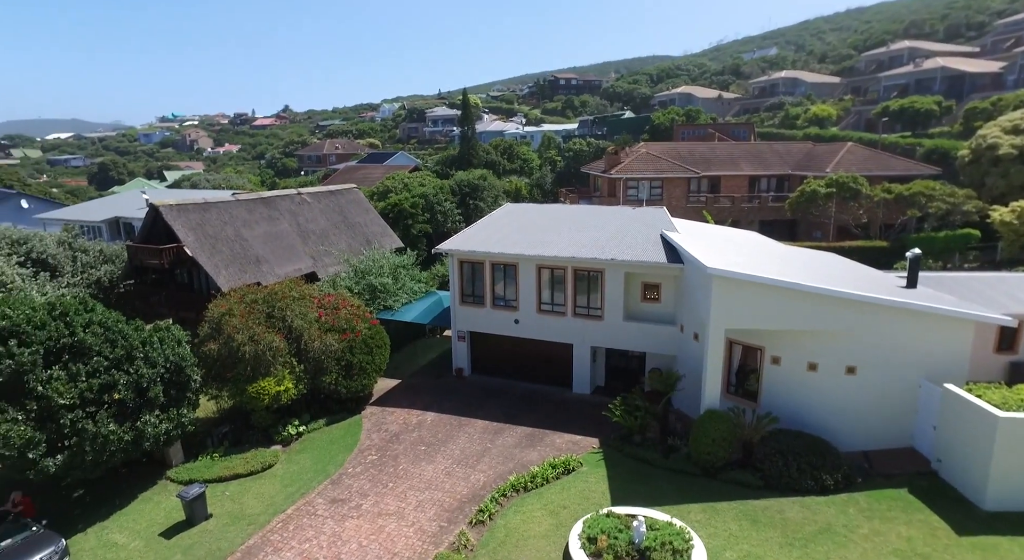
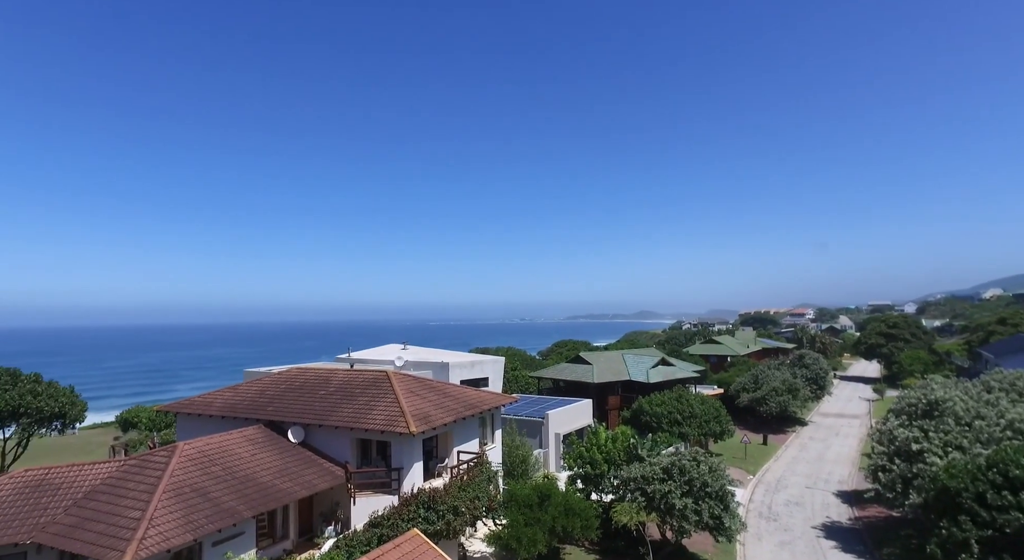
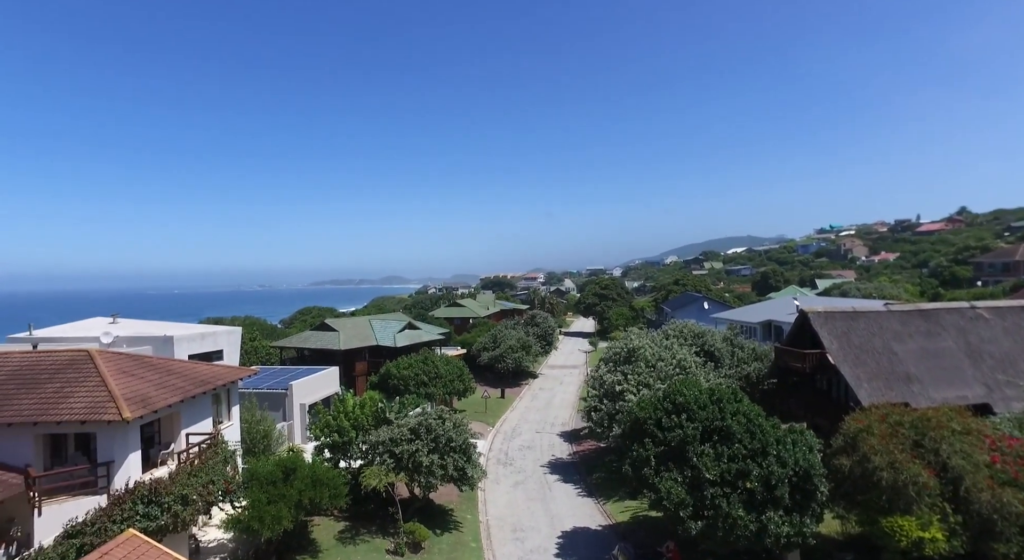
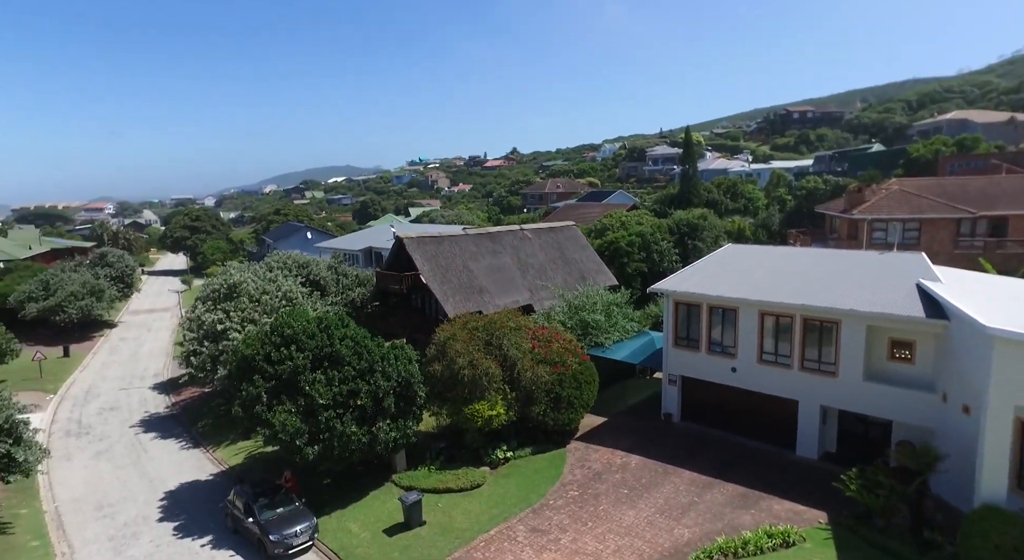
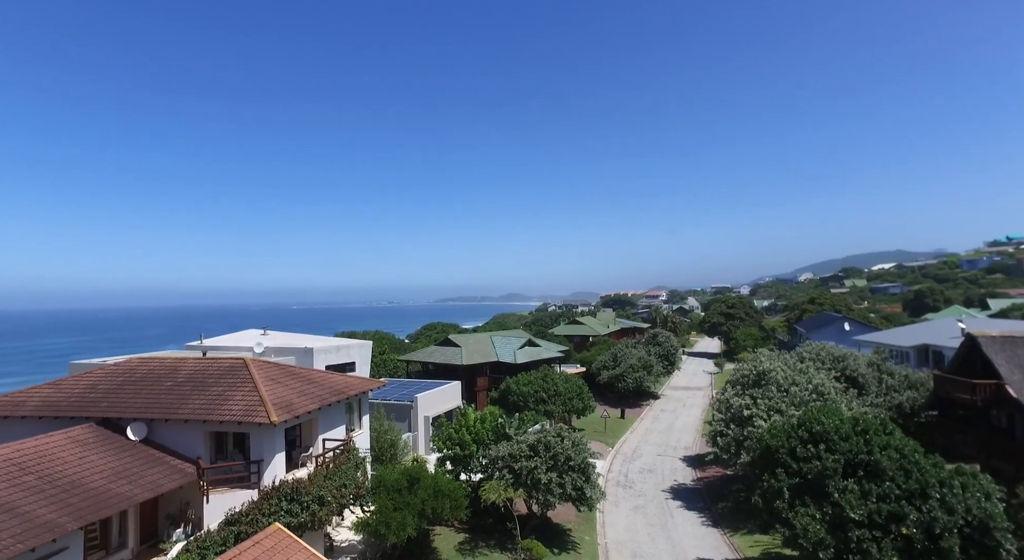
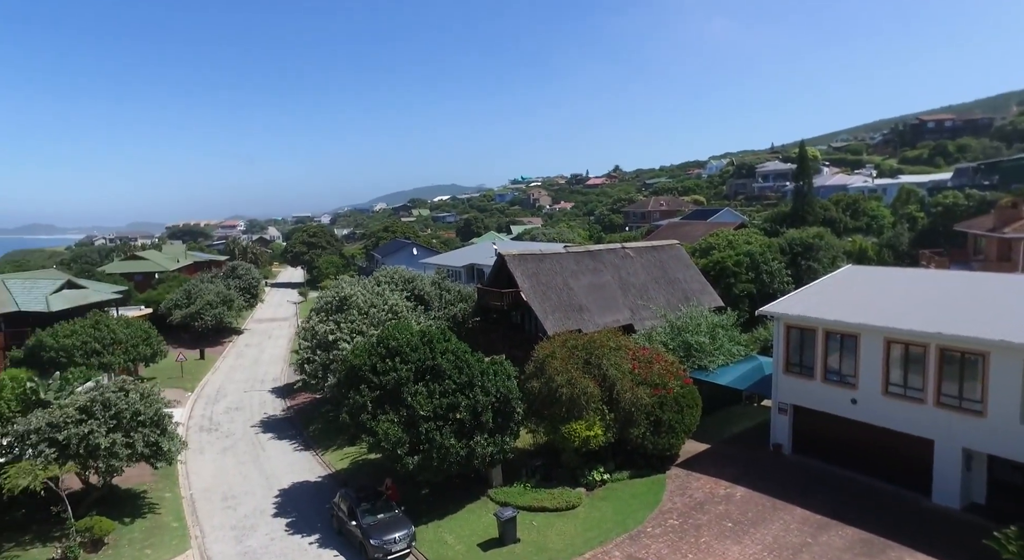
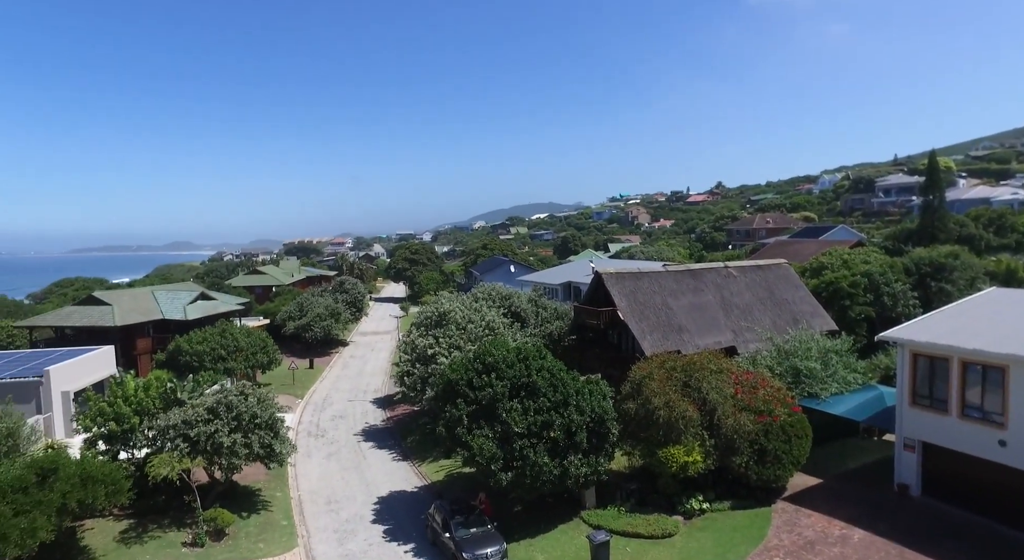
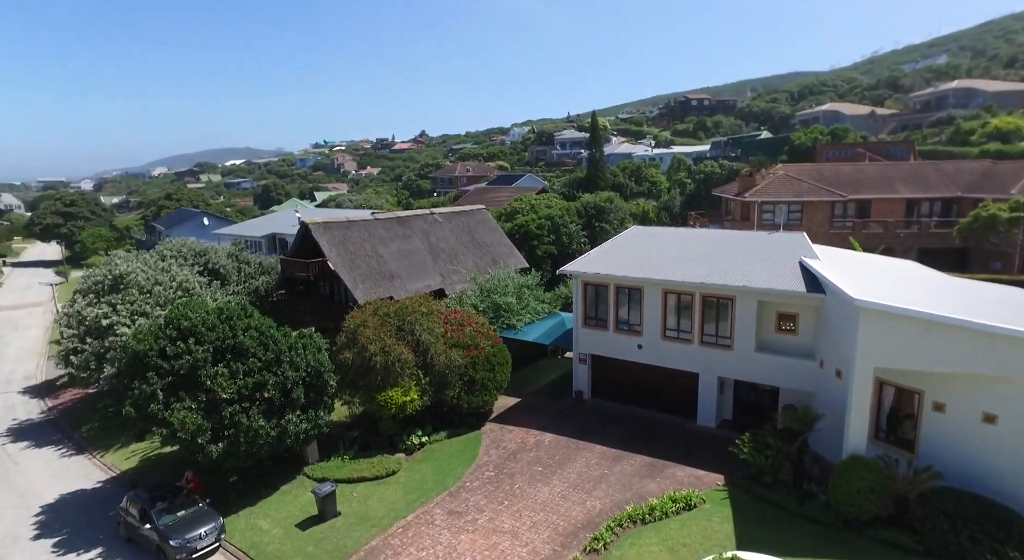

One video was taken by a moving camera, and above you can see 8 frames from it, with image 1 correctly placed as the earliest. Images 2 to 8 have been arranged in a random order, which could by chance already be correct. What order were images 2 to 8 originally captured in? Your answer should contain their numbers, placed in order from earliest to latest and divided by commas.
8, 4, 6, 7, 3, 5, 2
